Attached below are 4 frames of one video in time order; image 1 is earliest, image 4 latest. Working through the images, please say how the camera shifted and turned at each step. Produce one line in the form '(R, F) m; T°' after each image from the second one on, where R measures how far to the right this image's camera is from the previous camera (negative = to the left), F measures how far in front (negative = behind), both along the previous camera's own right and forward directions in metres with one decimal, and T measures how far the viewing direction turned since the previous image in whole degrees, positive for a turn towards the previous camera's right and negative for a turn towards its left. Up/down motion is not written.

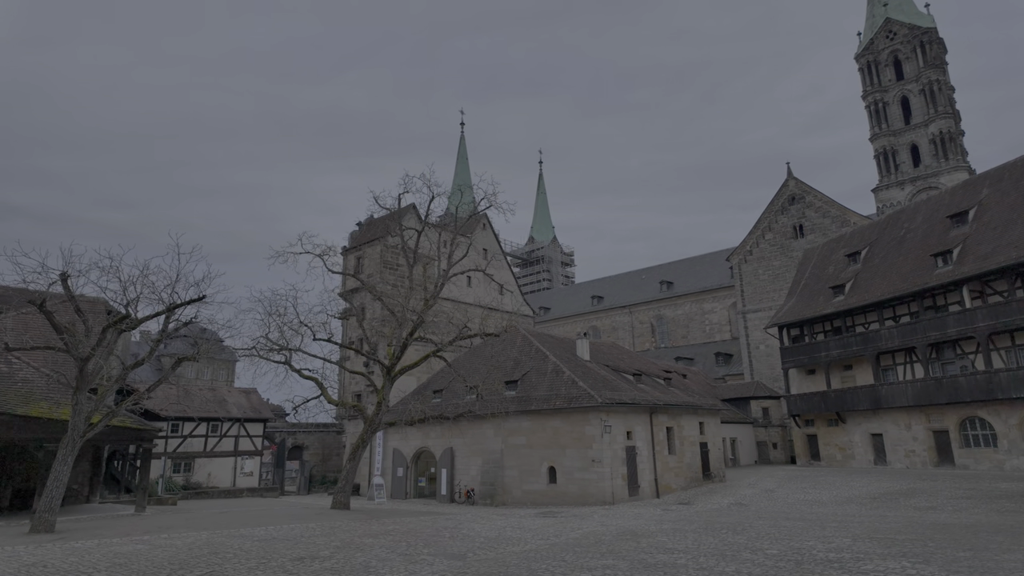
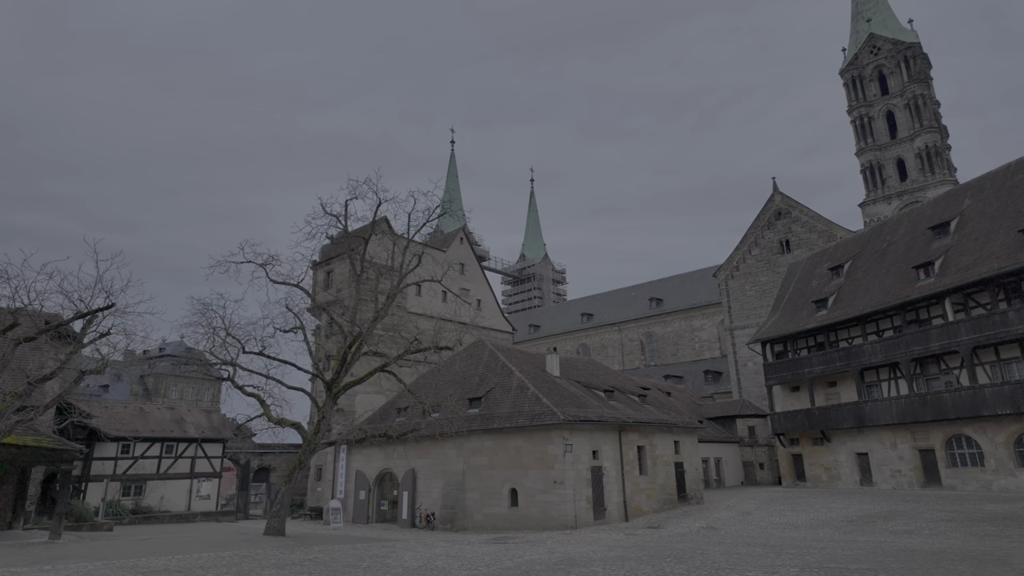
(+1.3, +0.8) m; 0°
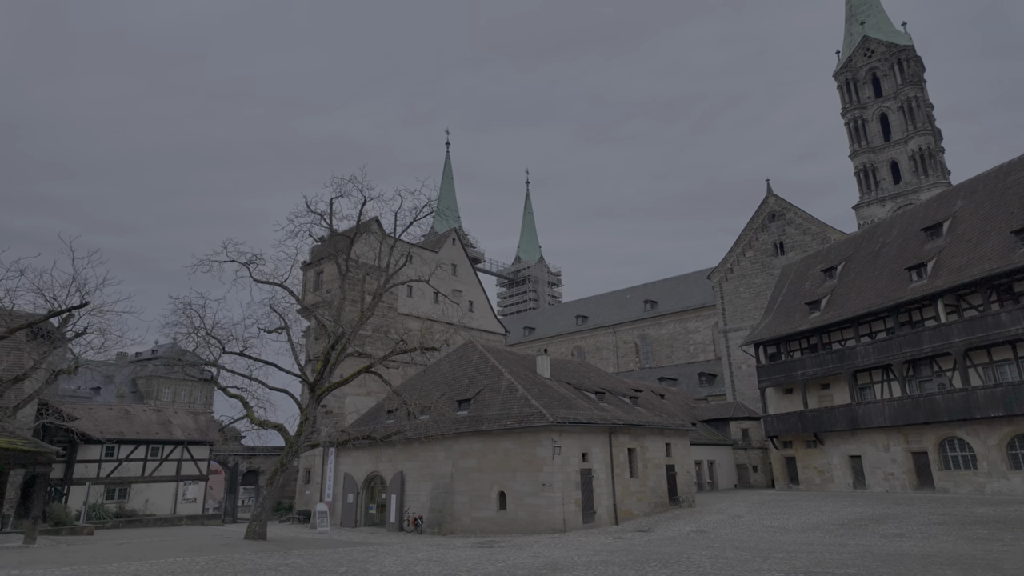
(+0.3, +0.2) m; 0°
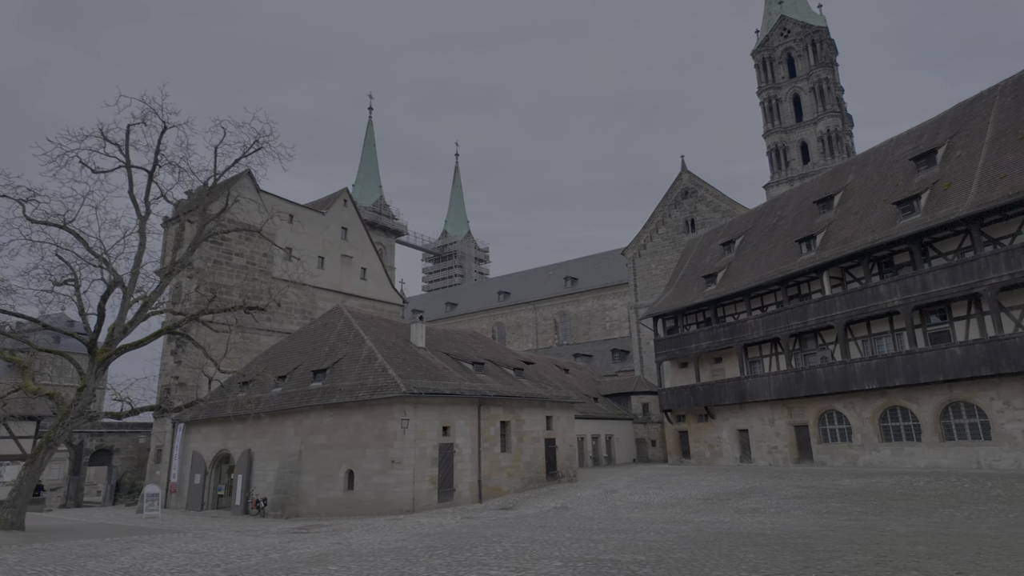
(+2.5, +1.7) m; +6°
